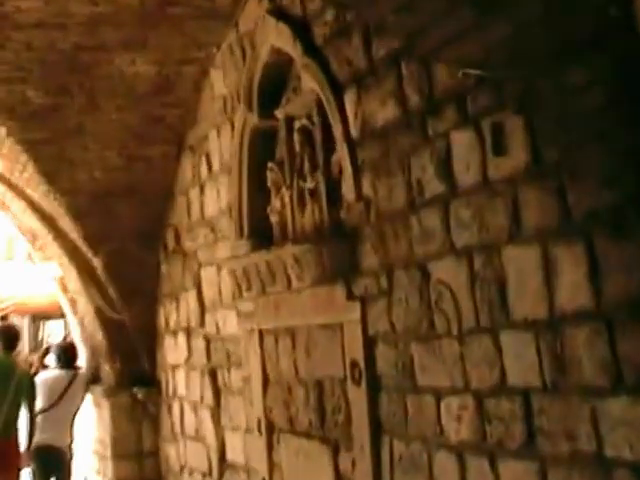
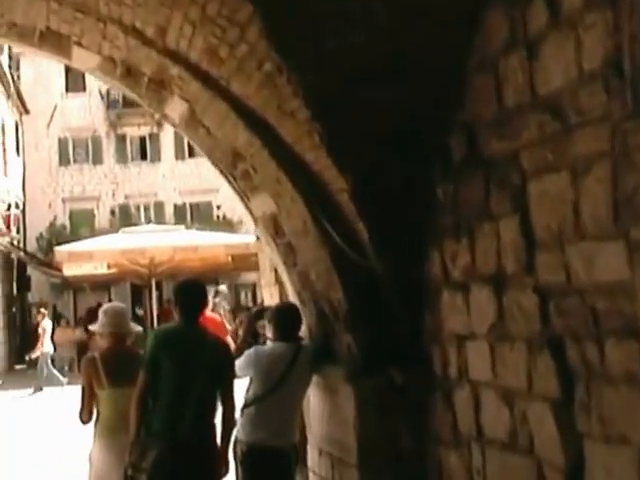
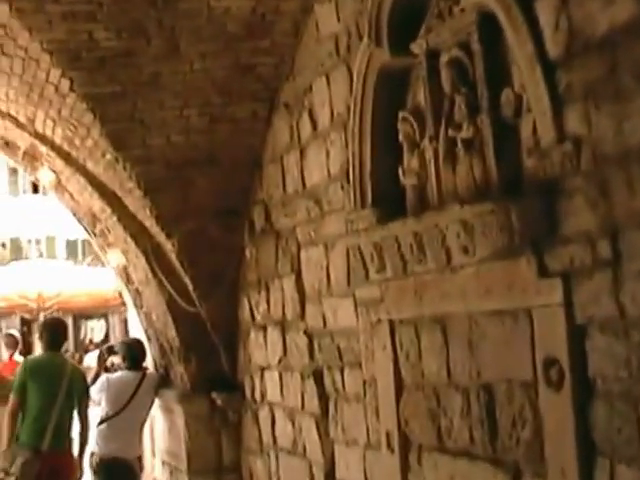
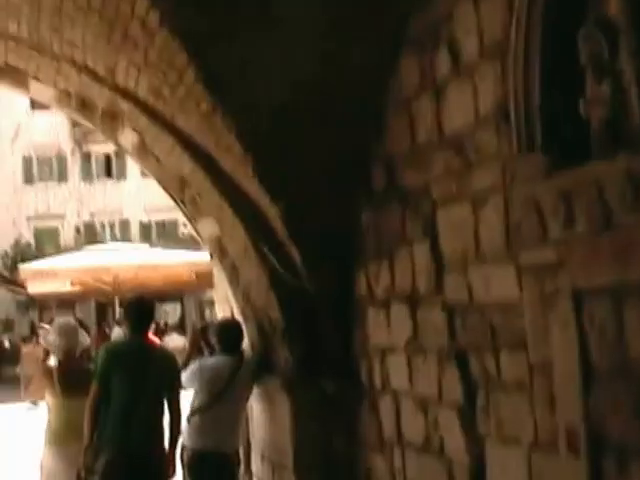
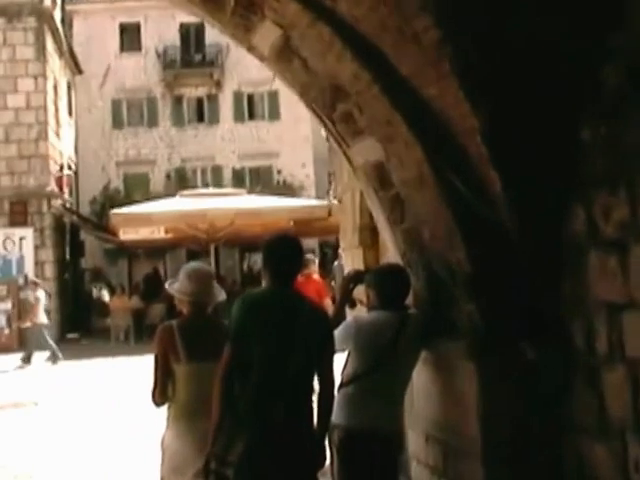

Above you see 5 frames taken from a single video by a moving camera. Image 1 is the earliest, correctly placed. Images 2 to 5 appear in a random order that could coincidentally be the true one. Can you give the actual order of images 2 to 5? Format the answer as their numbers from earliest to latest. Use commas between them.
3, 4, 2, 5
